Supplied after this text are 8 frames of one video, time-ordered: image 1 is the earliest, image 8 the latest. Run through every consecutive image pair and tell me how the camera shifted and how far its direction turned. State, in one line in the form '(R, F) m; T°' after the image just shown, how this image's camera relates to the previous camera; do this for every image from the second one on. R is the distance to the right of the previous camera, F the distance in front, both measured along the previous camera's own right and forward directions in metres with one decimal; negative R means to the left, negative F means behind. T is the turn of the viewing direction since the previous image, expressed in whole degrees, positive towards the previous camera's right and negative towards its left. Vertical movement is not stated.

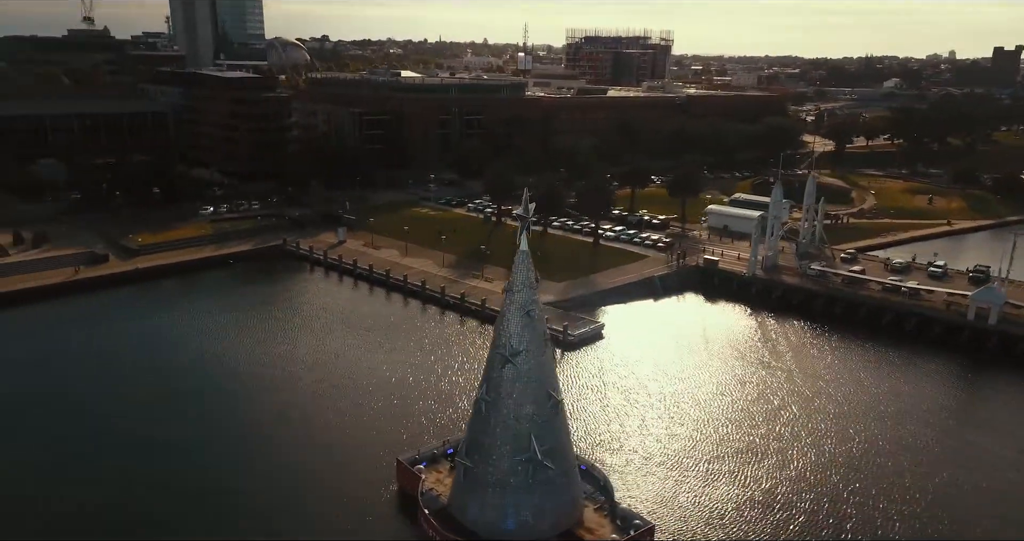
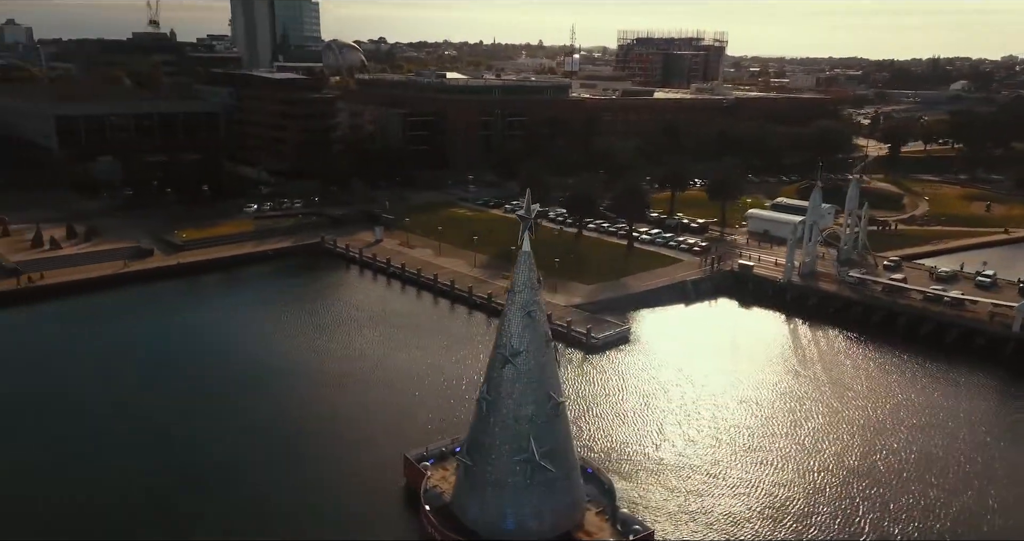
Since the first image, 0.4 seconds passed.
(+1.5, 0.0) m; -4°
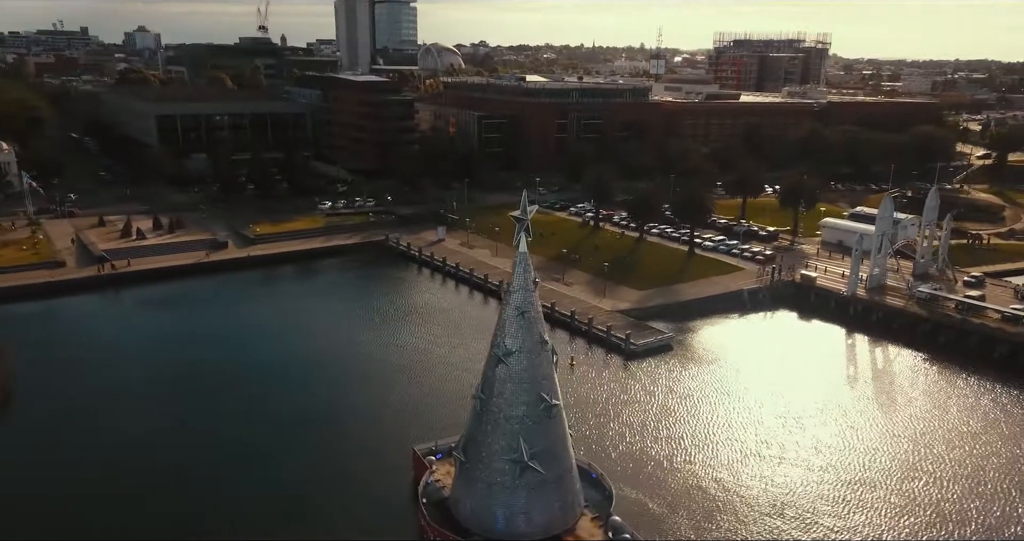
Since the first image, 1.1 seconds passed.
(+2.9, 0.0) m; -7°
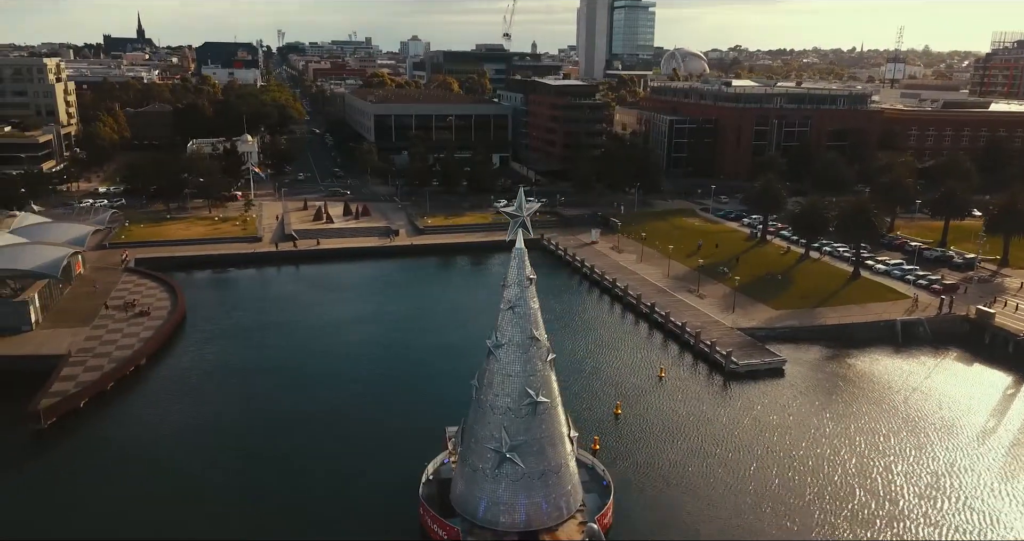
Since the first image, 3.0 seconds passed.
(+7.1, +0.6) m; -18°
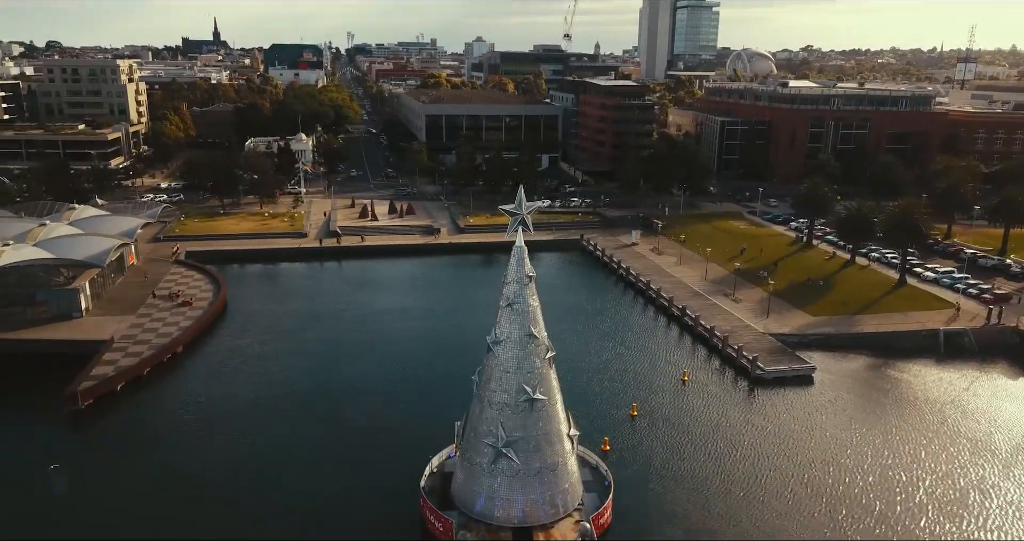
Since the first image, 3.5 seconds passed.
(+1.9, -0.1) m; -5°
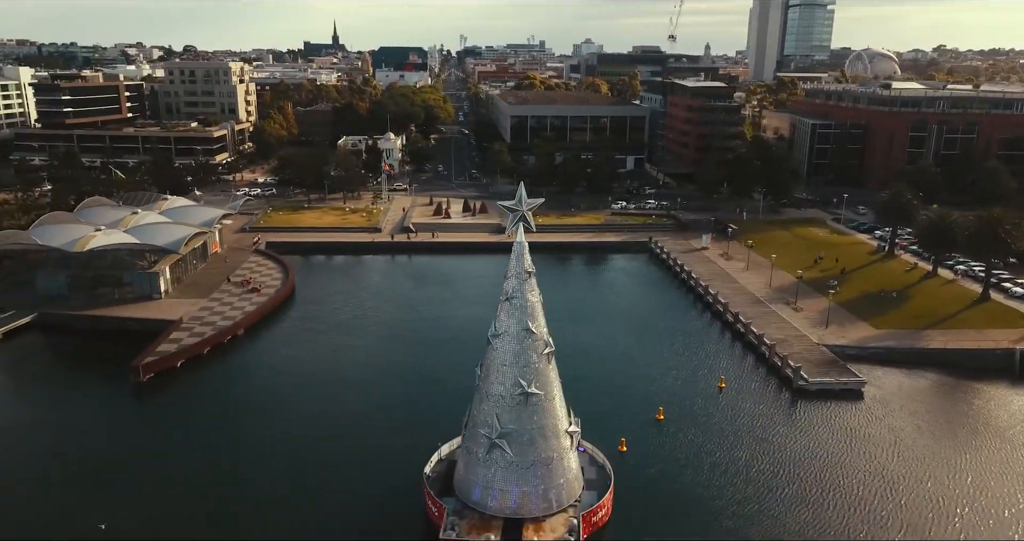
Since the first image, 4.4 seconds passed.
(+3.2, -0.2) m; -8°
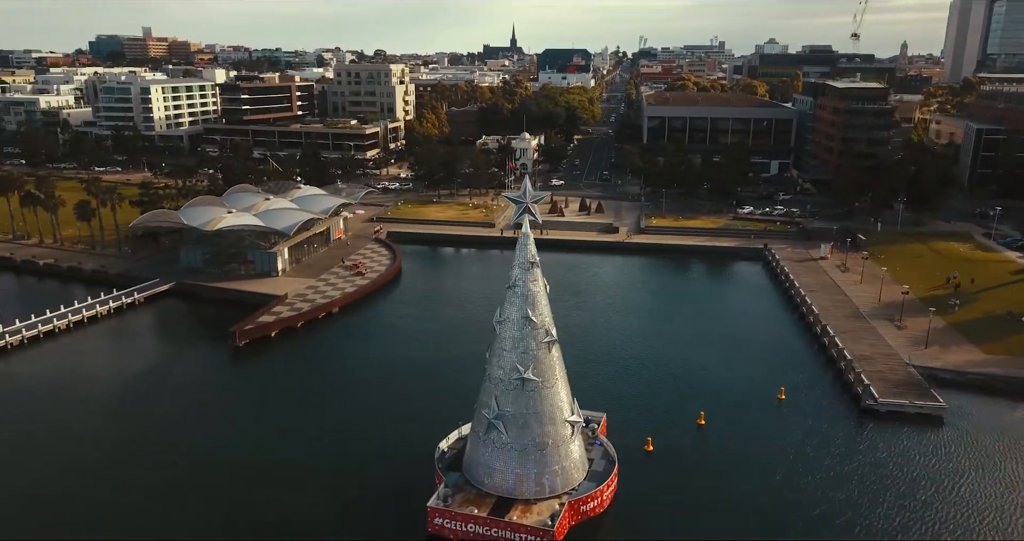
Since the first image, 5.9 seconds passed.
(+5.2, -0.4) m; -13°
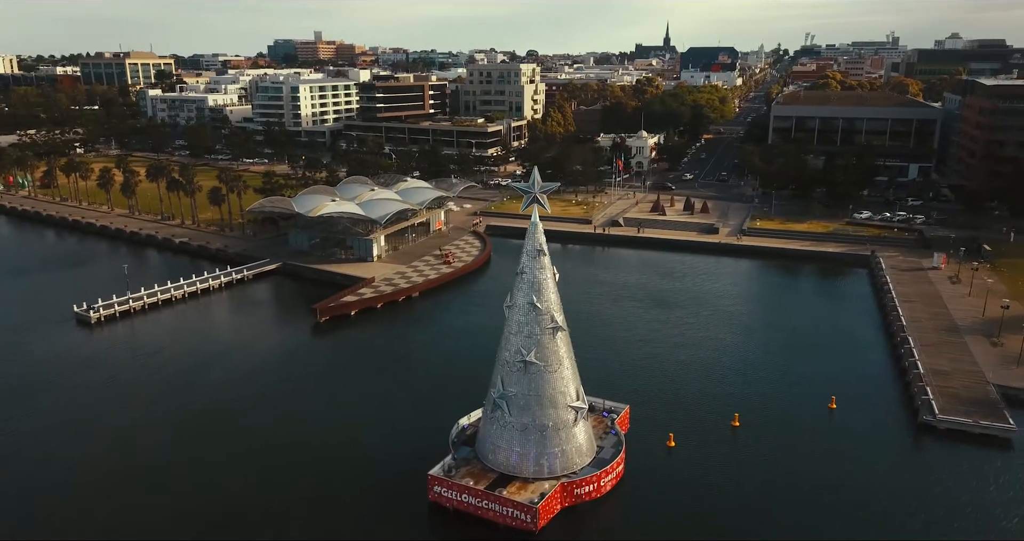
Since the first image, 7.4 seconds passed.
(+4.6, -0.7) m; -11°
